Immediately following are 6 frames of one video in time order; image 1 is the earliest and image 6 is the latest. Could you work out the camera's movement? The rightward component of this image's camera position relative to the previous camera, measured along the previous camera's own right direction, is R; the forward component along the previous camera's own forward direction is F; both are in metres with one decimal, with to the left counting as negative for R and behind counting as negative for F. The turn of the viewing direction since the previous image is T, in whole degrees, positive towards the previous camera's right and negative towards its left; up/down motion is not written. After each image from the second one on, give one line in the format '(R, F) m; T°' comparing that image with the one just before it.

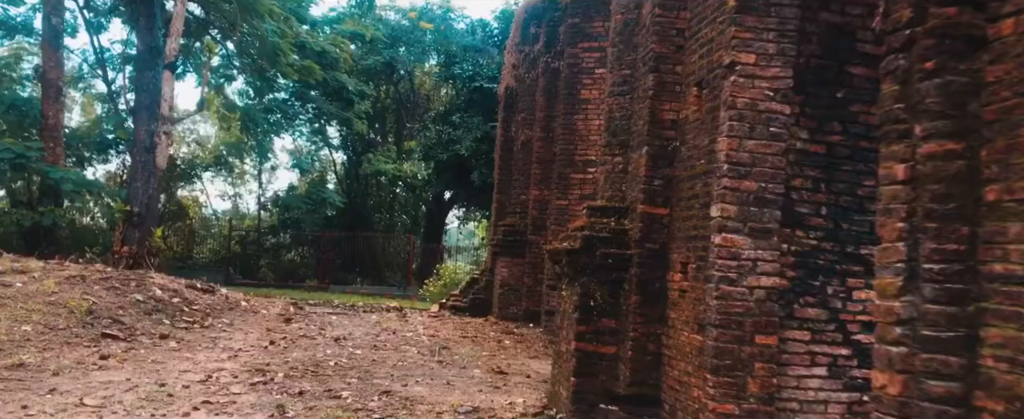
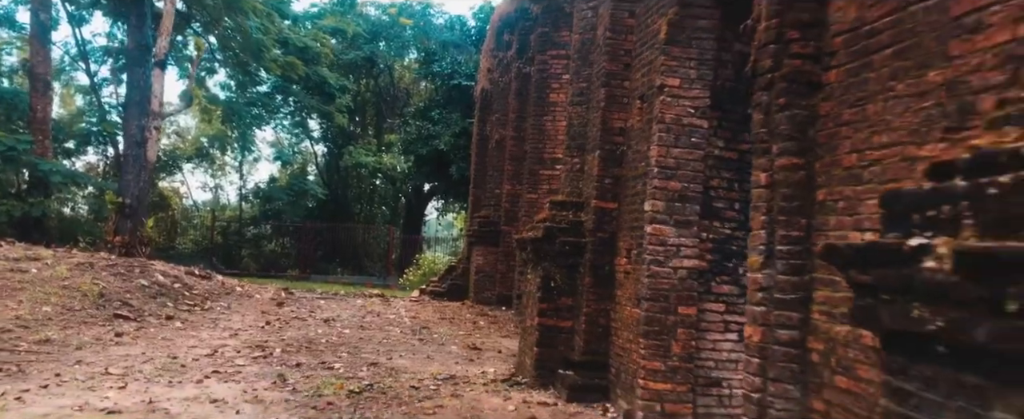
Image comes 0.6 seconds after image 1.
(+0.1, -0.9) m; +2°
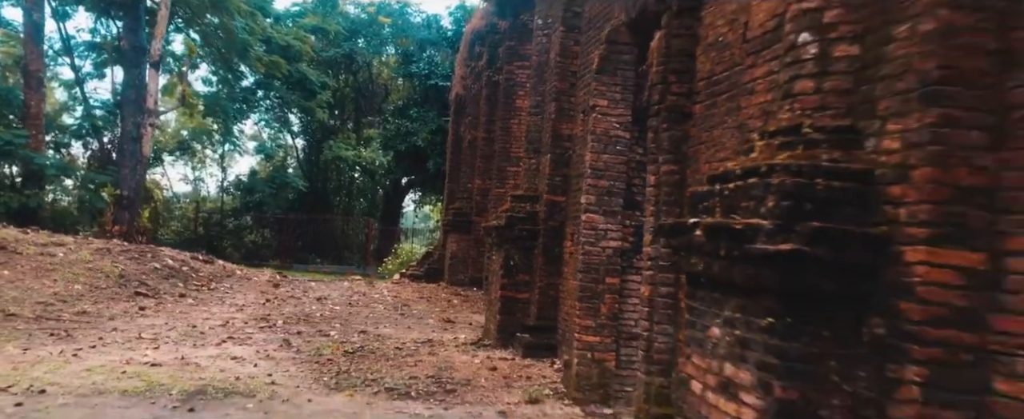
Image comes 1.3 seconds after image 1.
(+0.1, -1.5) m; +2°
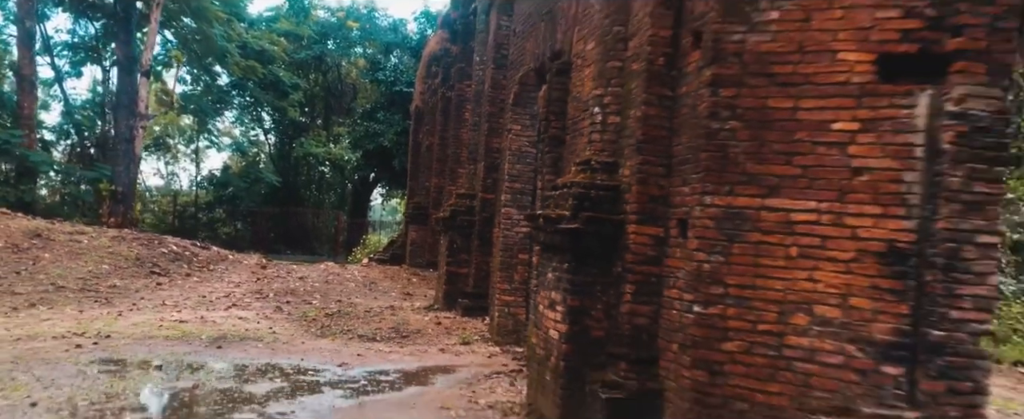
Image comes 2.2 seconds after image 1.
(+0.4, -2.5) m; +3°
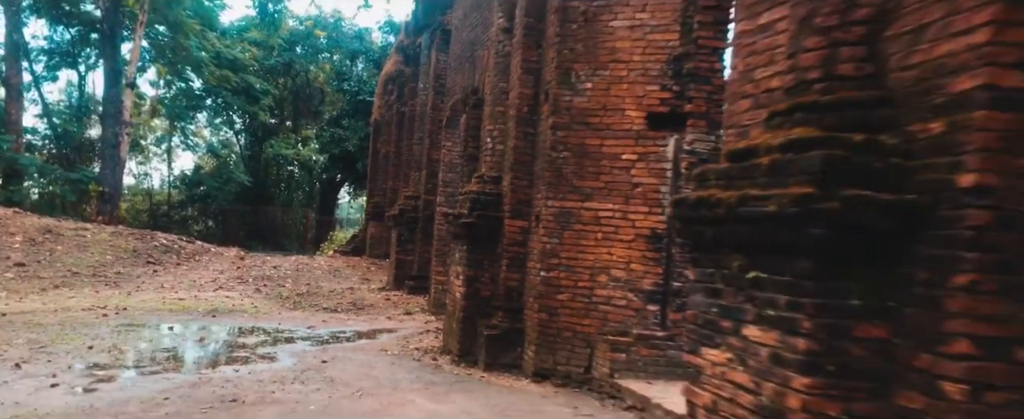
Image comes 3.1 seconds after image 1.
(+0.6, -2.5) m; +2°
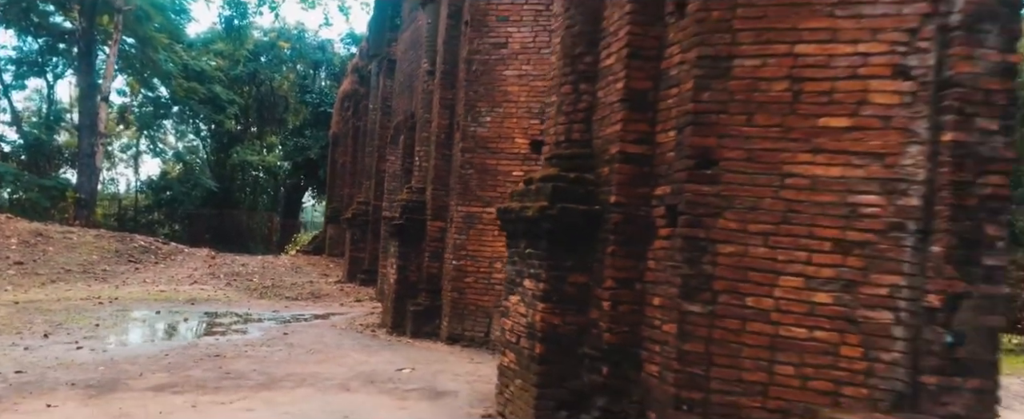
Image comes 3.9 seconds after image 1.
(+0.6, -2.2) m; +3°
